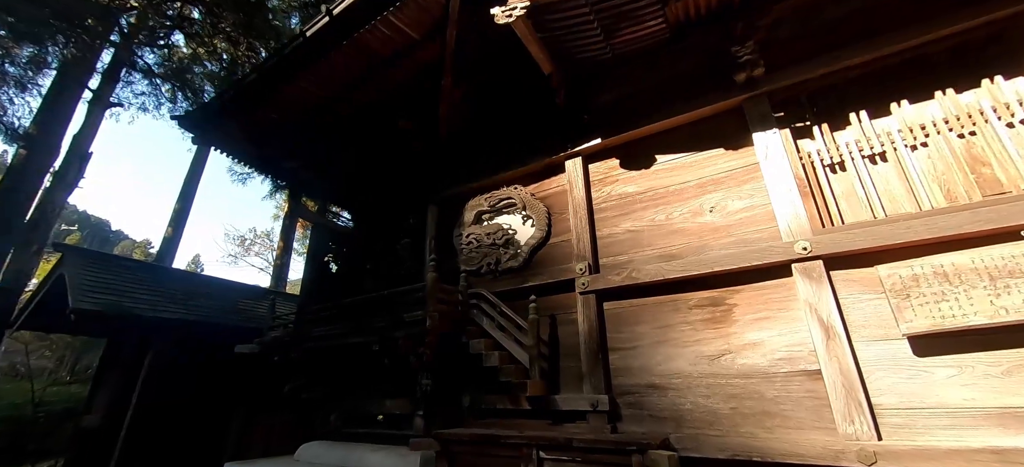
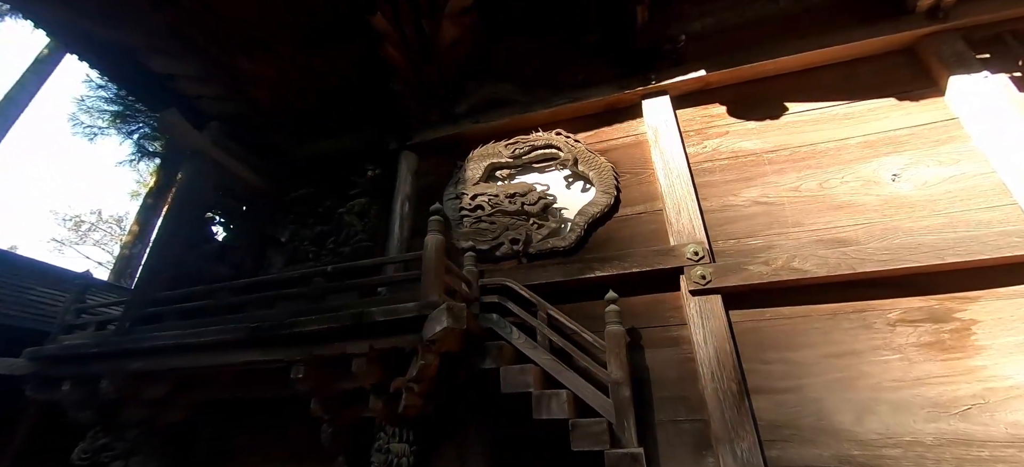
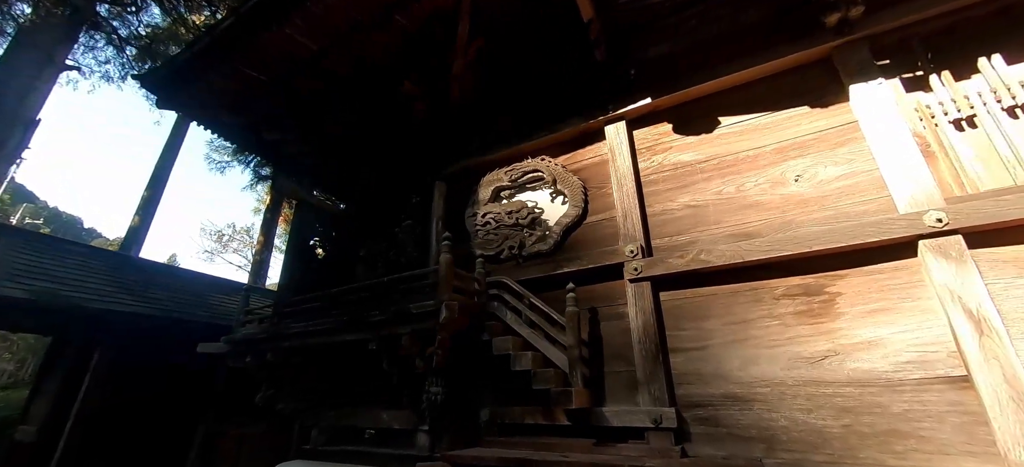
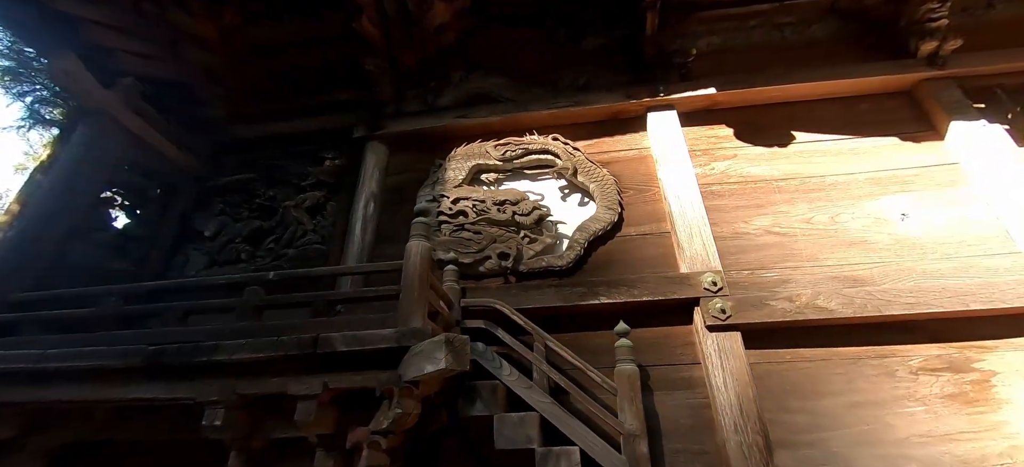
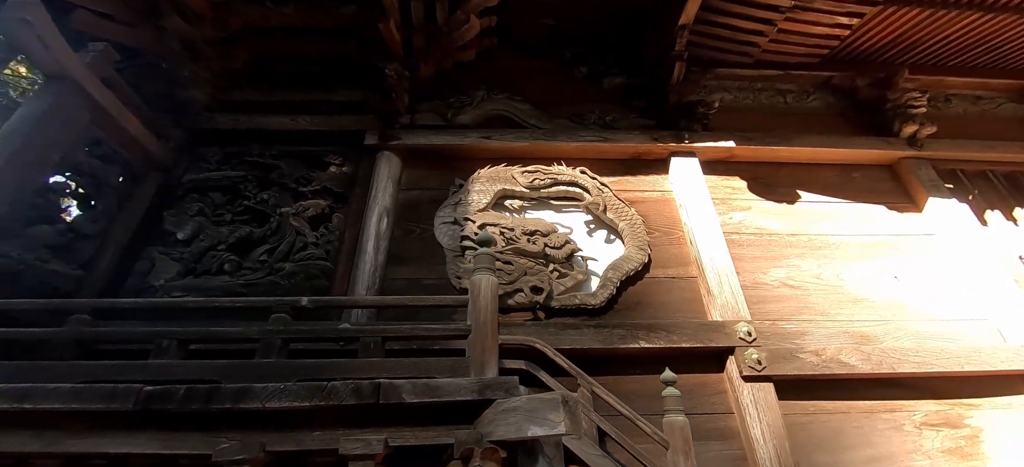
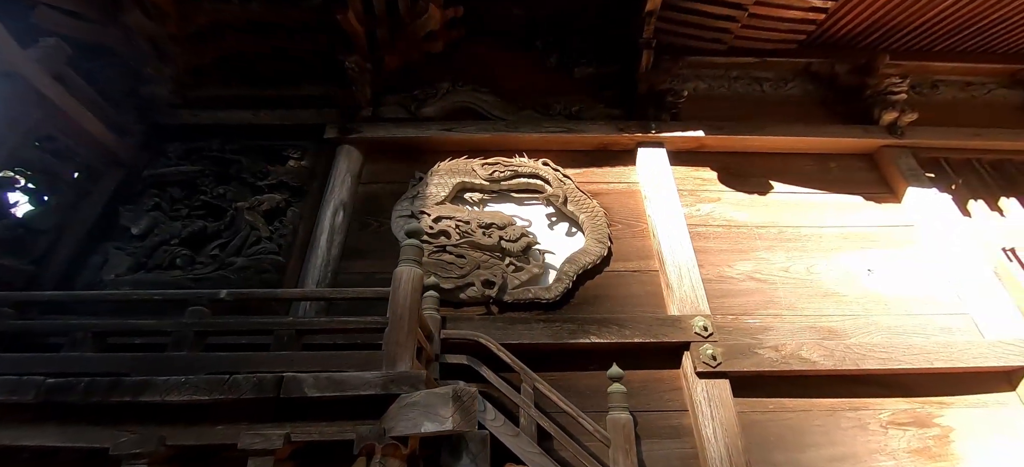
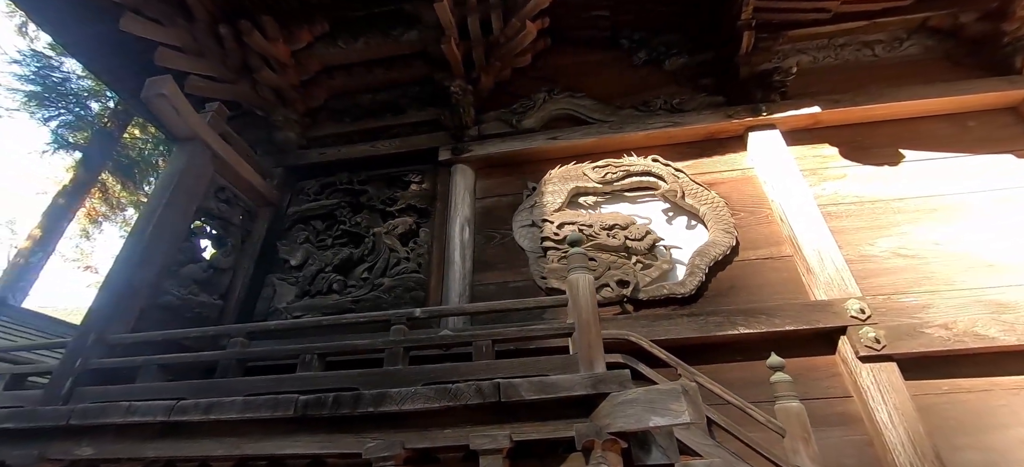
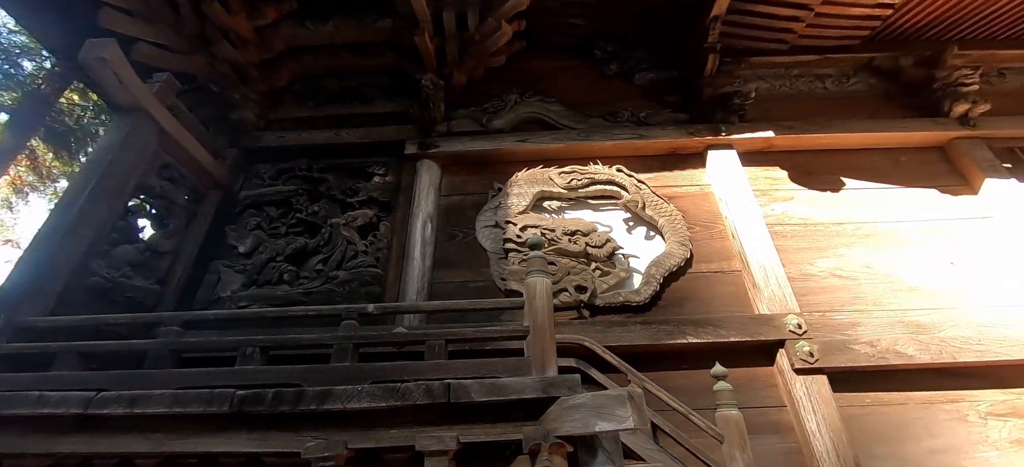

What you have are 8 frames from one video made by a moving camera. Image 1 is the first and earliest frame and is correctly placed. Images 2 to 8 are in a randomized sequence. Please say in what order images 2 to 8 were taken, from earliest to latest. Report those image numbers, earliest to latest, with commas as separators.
3, 2, 4, 6, 5, 8, 7
